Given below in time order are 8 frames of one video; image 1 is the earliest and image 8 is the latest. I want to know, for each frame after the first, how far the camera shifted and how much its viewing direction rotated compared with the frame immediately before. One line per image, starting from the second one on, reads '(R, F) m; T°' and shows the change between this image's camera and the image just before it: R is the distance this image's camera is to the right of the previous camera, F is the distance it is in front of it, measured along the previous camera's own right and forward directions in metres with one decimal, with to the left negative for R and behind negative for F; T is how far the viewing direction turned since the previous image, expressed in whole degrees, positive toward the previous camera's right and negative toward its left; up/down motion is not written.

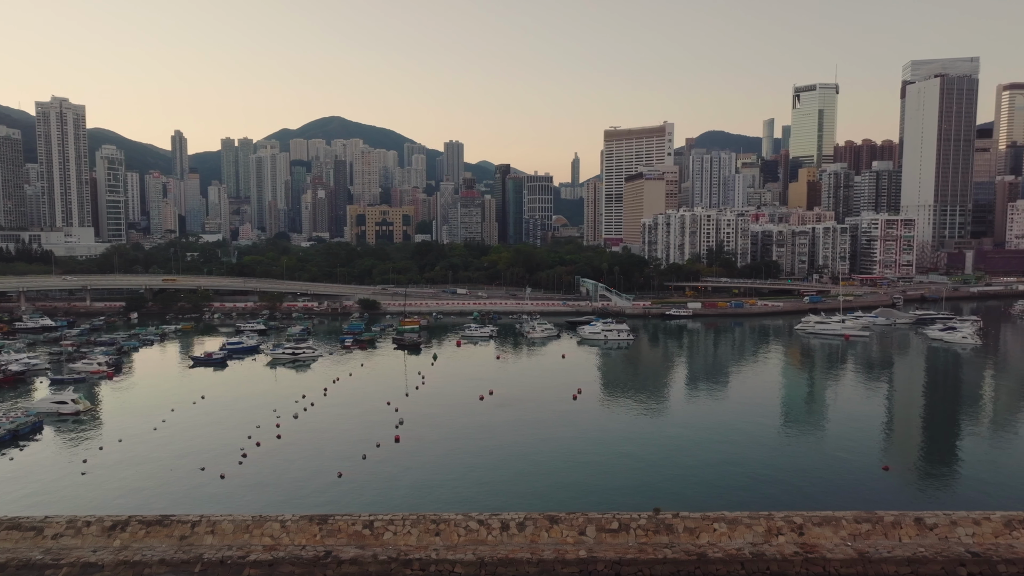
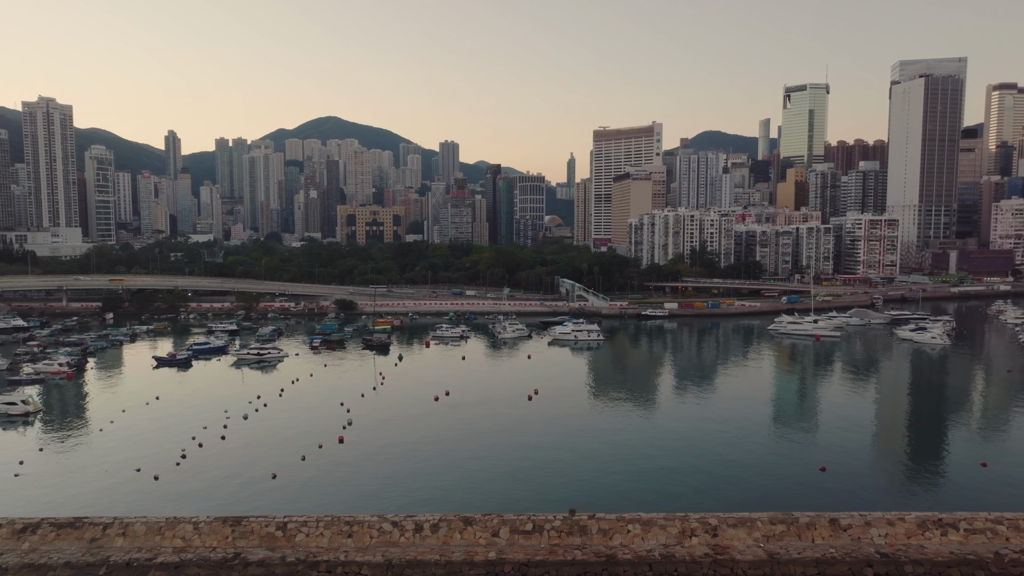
(+1.2, 0.0) m; 0°
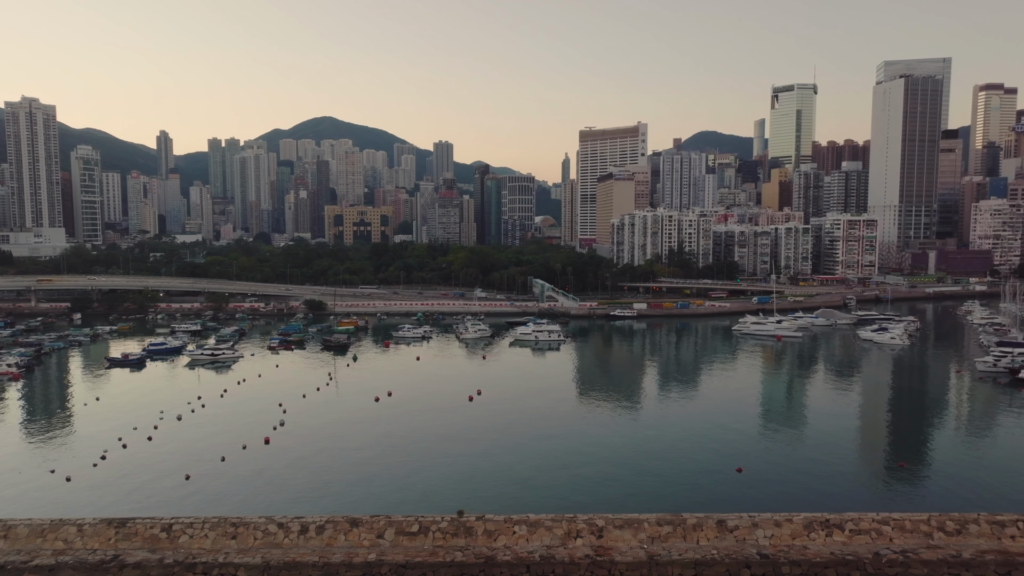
(+1.6, 0.0) m; 0°
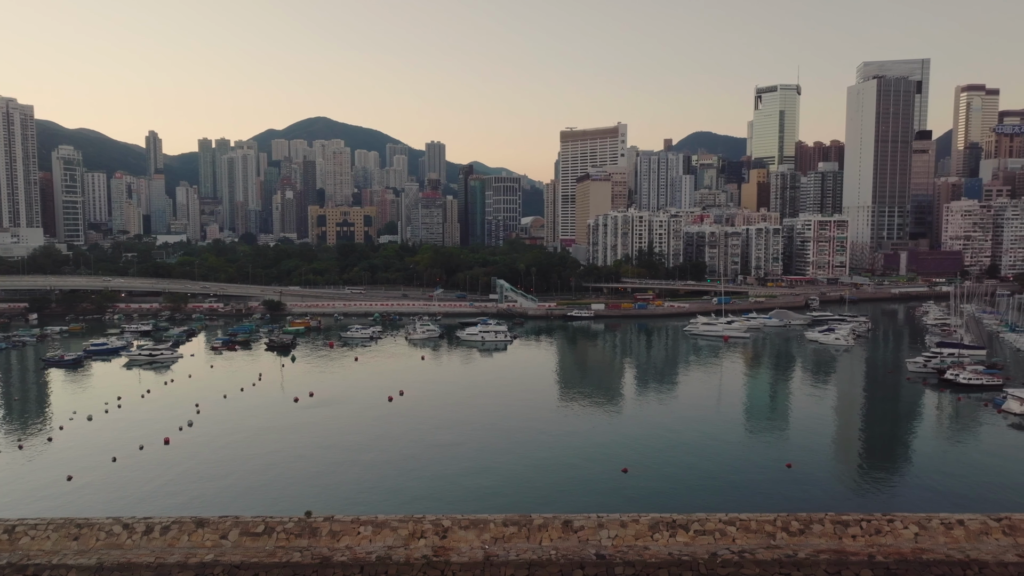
(+2.2, 0.0) m; 0°
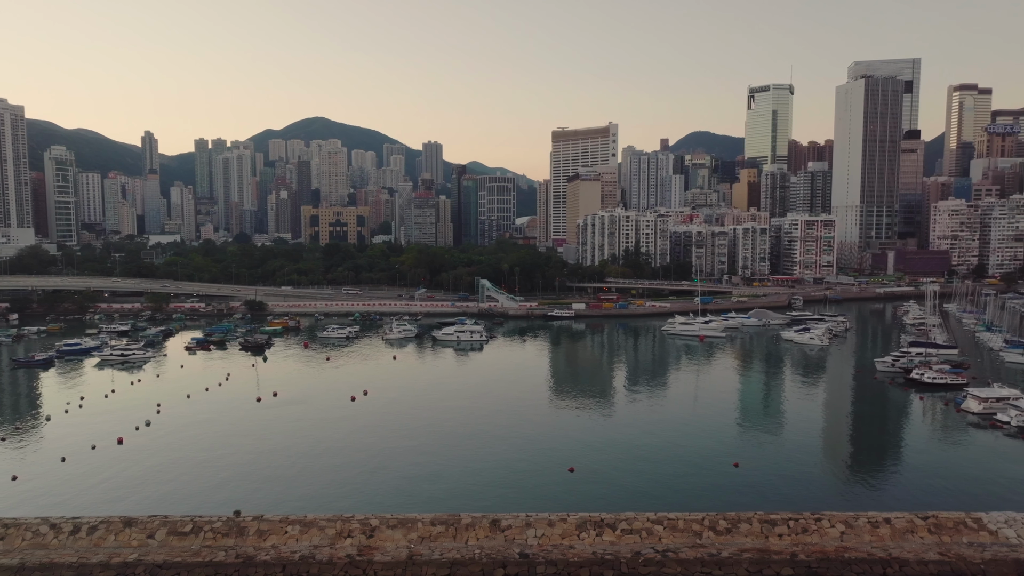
(+1.0, 0.0) m; 0°
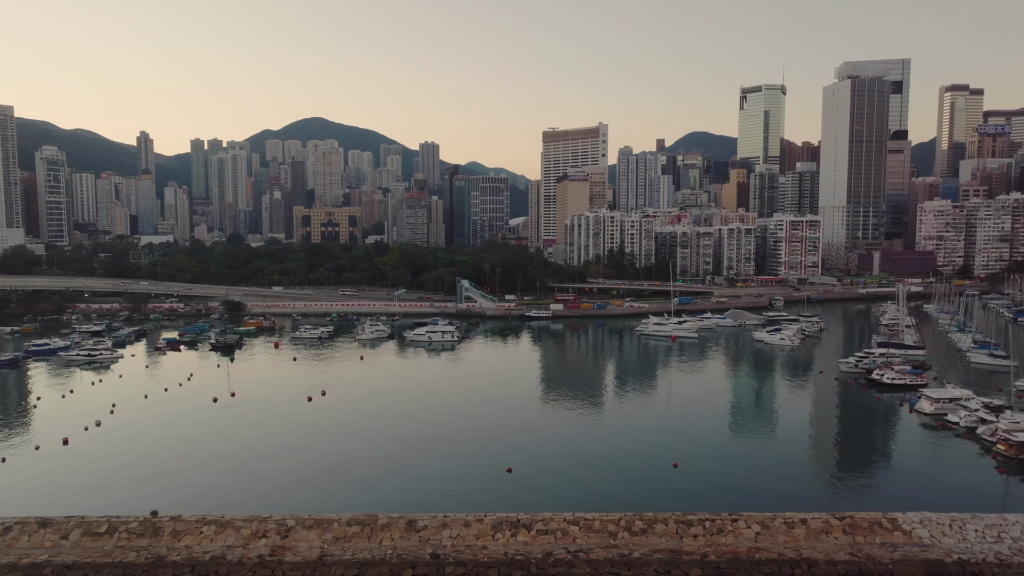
(+1.2, 0.0) m; 0°
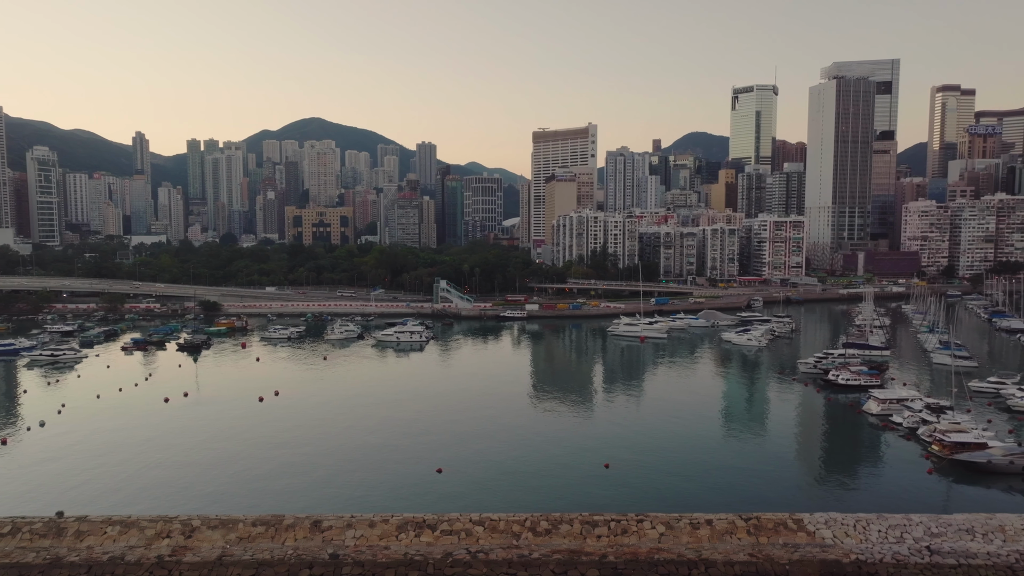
(+1.4, 0.0) m; 0°
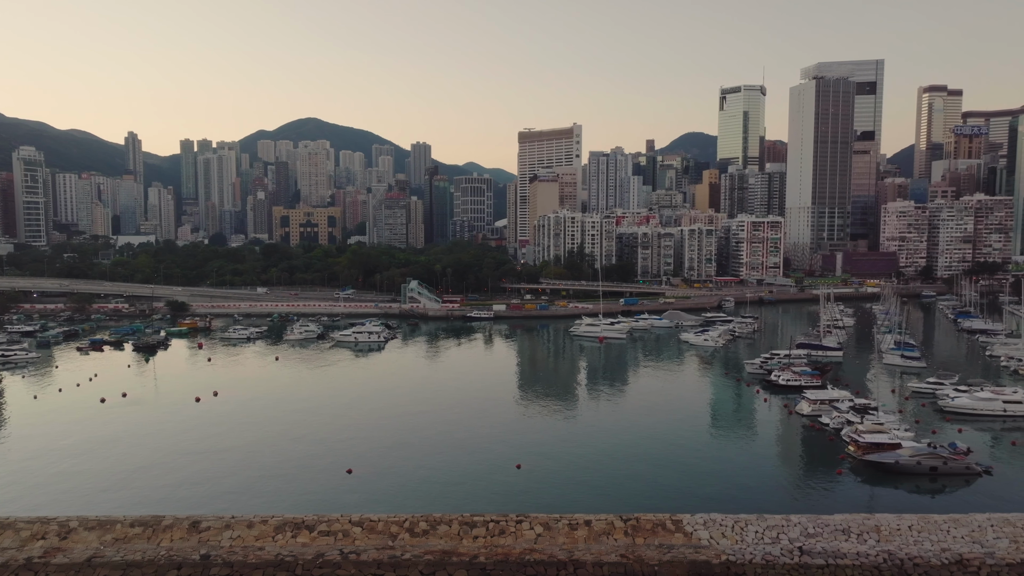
(+1.7, 0.0) m; 0°
